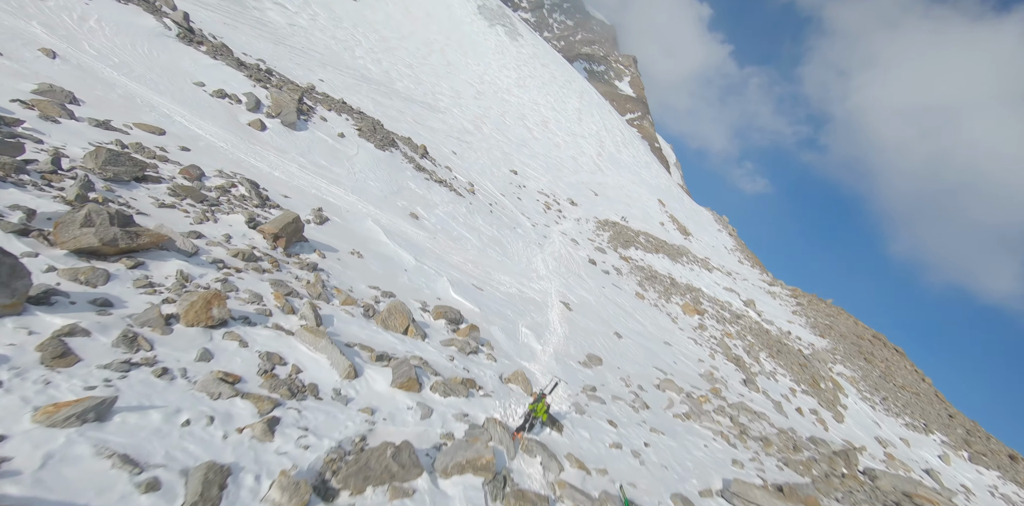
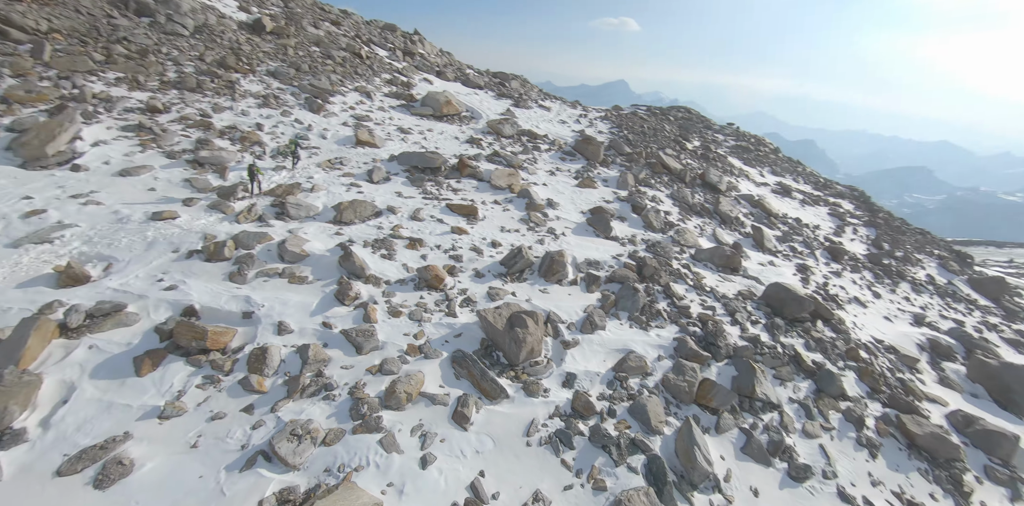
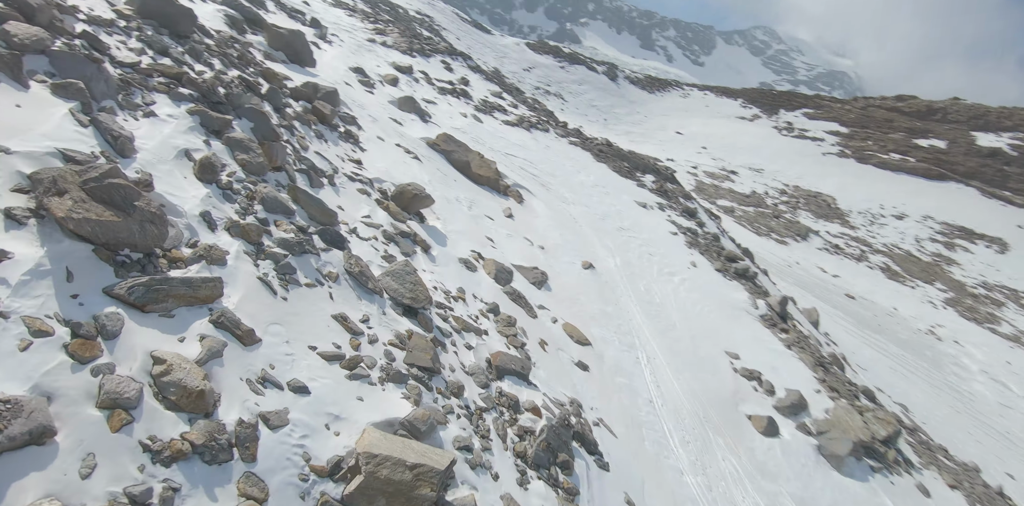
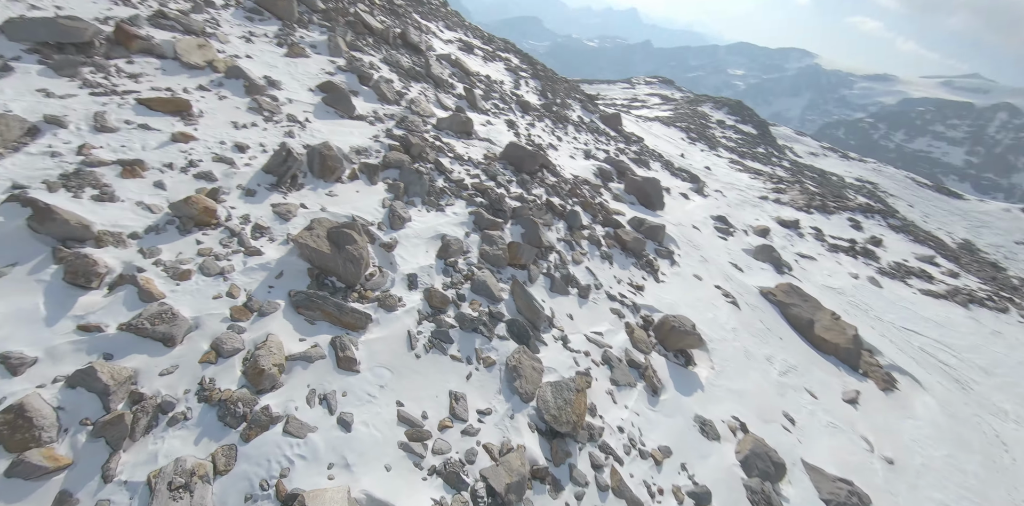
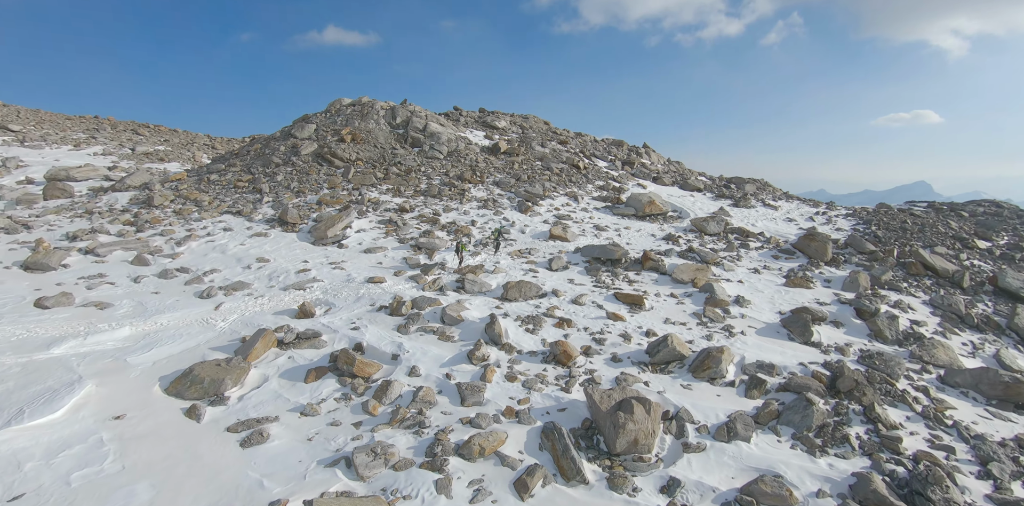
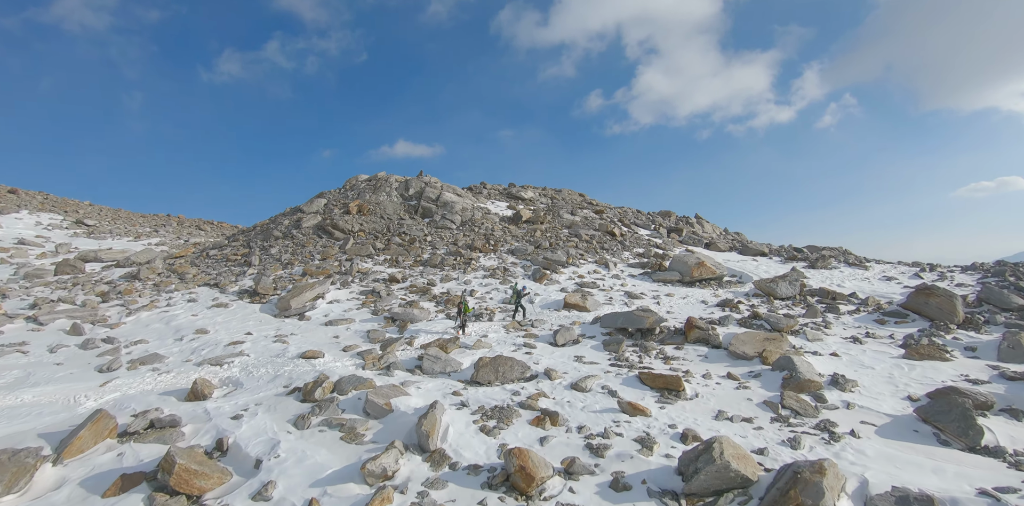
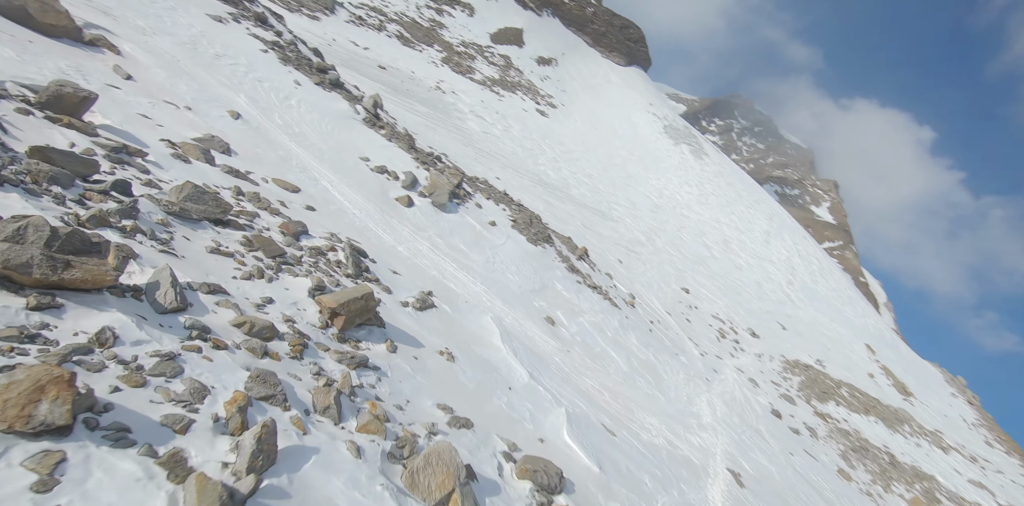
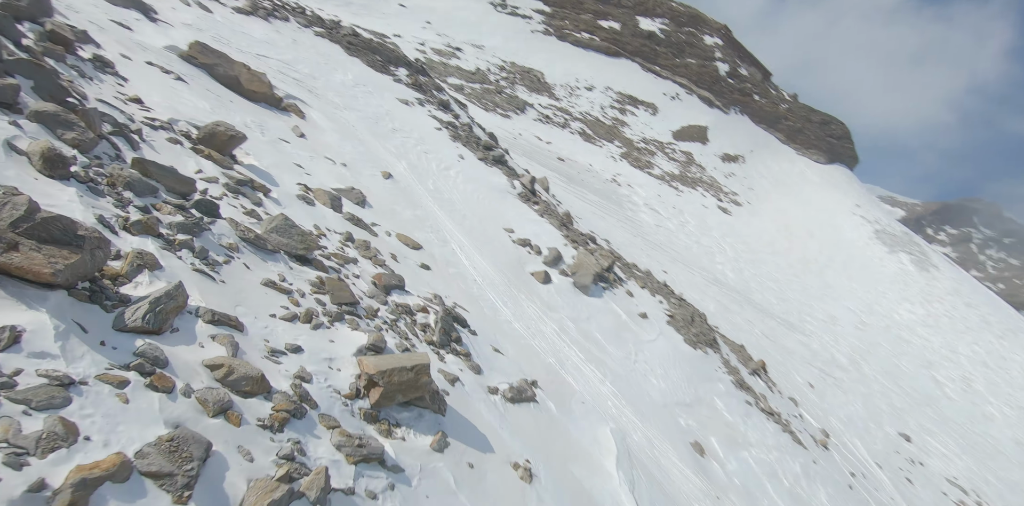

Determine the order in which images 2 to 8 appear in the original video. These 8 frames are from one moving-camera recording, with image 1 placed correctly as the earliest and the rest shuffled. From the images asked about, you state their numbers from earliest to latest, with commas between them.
7, 8, 3, 4, 2, 5, 6
